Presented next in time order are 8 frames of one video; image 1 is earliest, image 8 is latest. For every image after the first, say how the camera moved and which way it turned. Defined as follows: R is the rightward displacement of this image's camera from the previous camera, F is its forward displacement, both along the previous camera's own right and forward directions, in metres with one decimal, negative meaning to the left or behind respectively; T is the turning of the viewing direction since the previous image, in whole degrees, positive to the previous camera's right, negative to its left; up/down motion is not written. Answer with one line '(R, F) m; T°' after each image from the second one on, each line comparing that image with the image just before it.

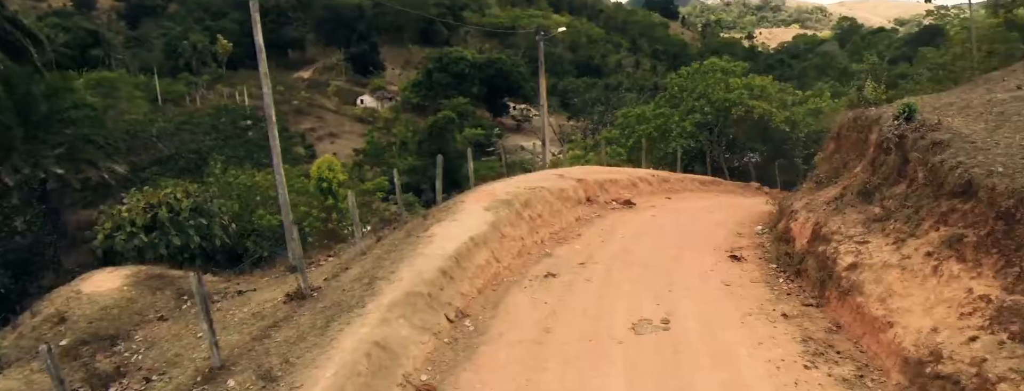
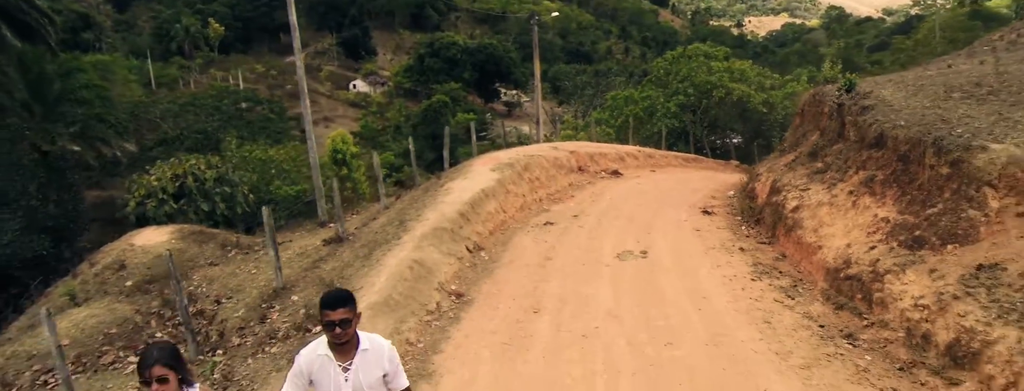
(-0.3, -1.6) m; +1°
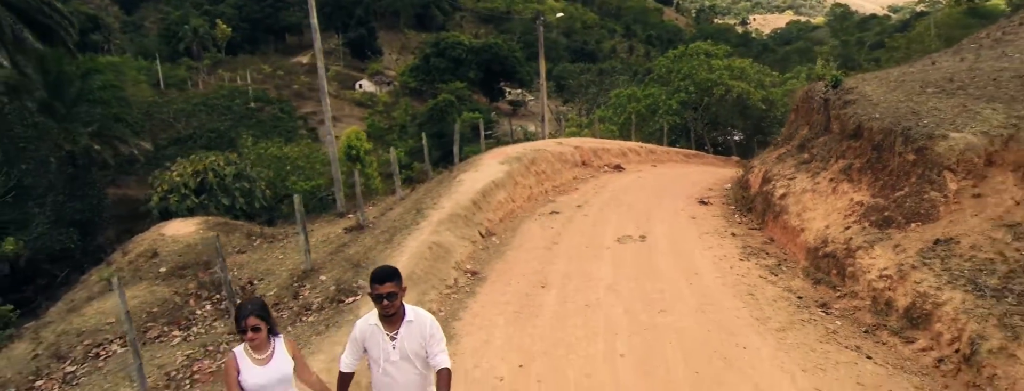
(-0.1, -0.8) m; 0°
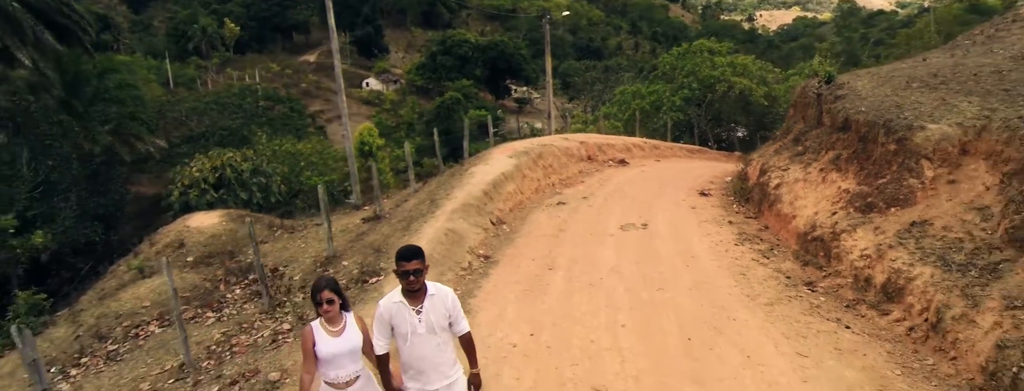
(-0.1, -0.6) m; -1°
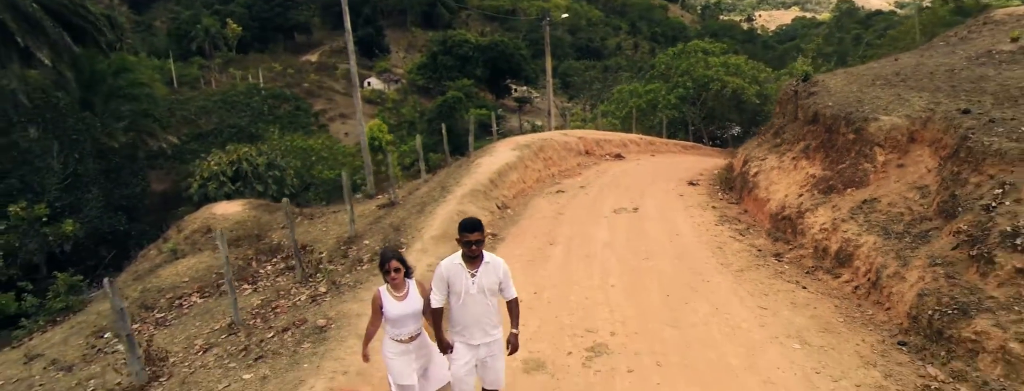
(-0.1, -1.1) m; 0°
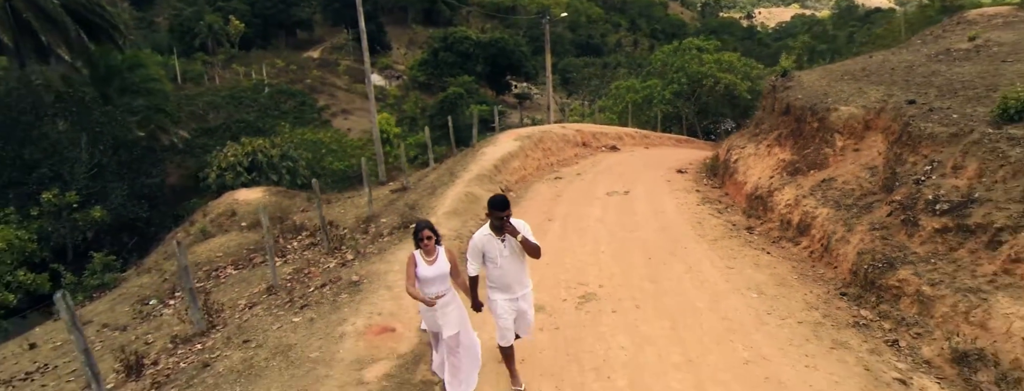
(-0.1, -1.2) m; 0°
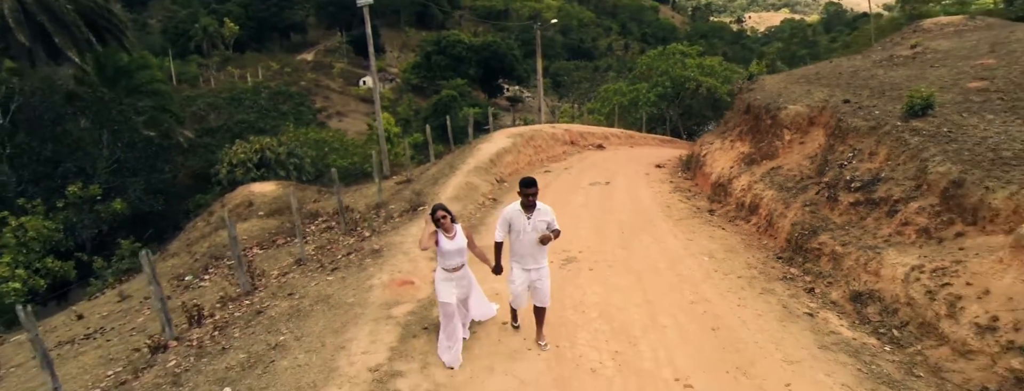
(-0.1, -1.5) m; +1°
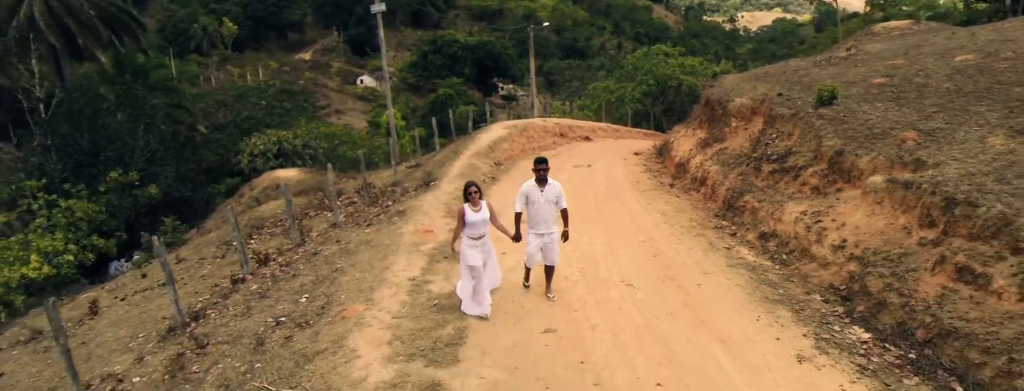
(0.0, -2.4) m; +1°
